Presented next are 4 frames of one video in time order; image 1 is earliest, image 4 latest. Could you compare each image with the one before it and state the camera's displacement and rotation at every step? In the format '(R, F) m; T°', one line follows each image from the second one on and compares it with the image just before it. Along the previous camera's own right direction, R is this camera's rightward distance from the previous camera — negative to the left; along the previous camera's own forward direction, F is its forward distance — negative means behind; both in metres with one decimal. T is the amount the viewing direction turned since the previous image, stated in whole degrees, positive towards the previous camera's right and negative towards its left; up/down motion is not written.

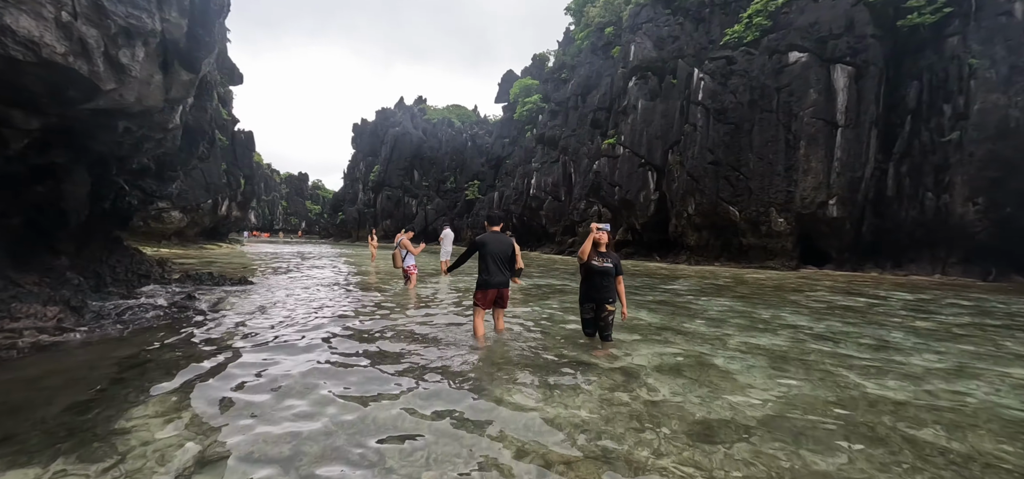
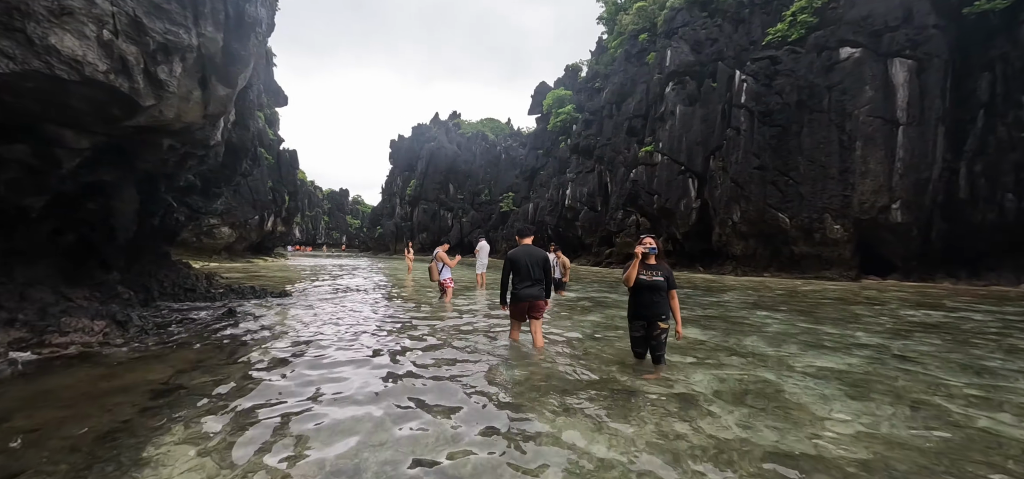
(-0.1, +0.3) m; -5°
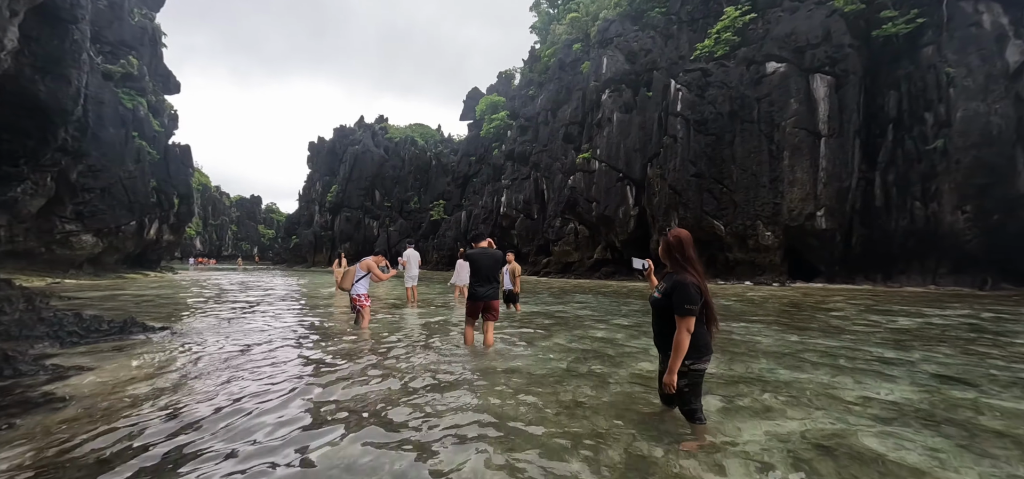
(-0.2, +1.9) m; +10°
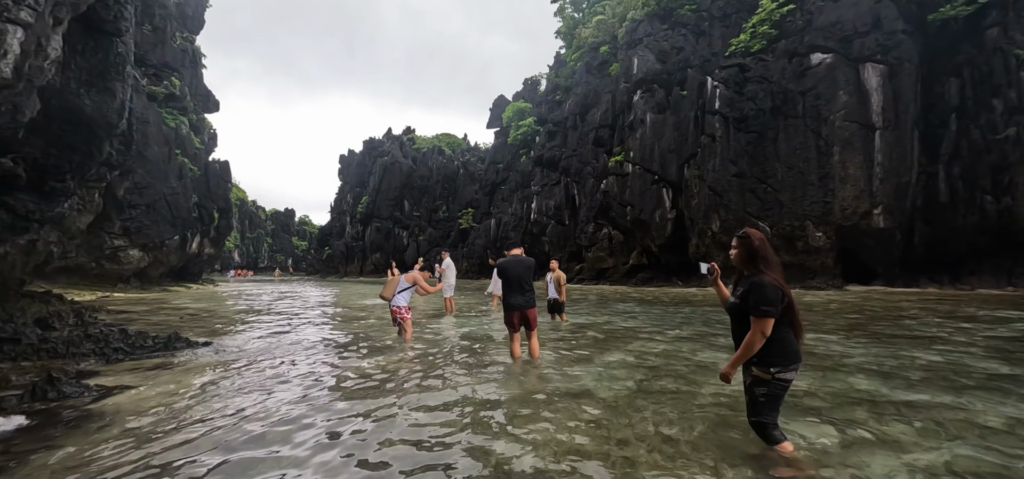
(-0.5, +0.2) m; -4°
